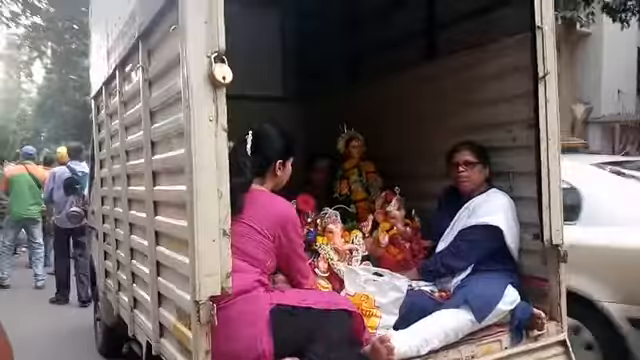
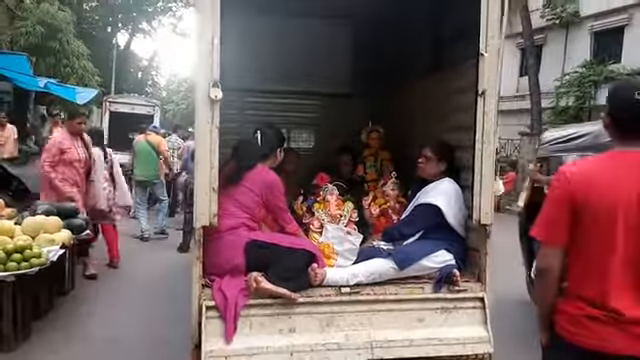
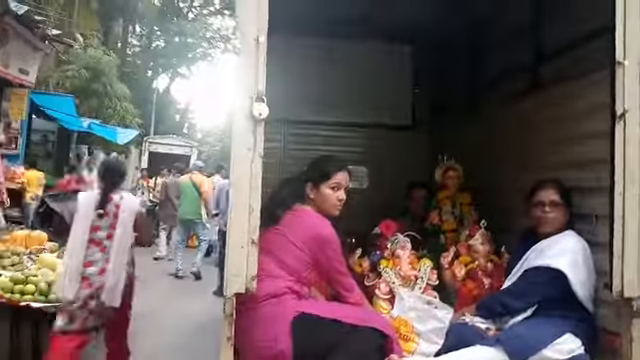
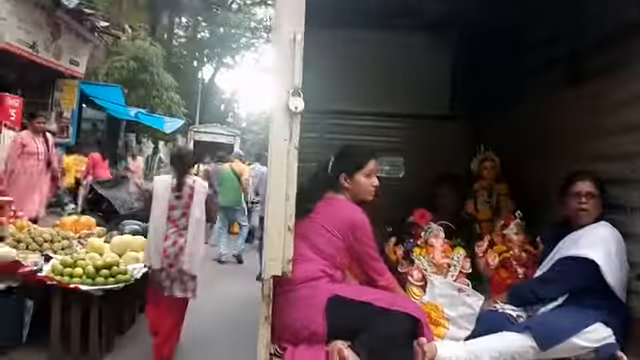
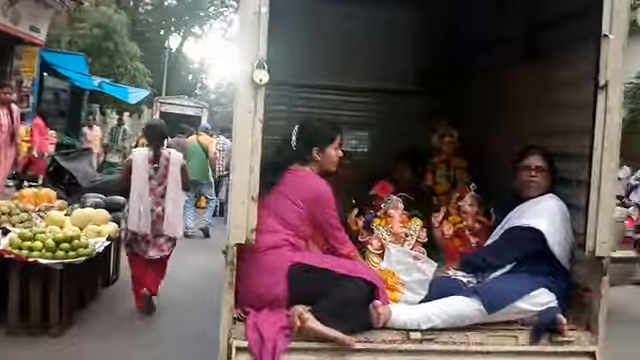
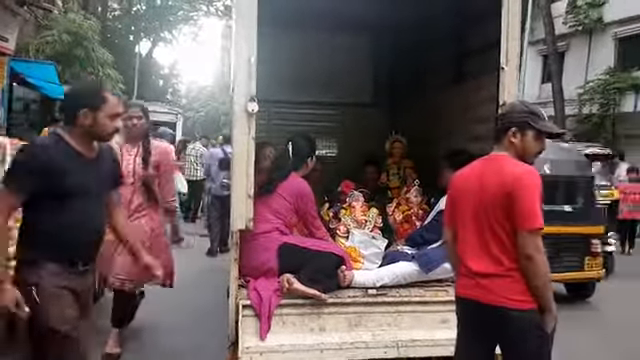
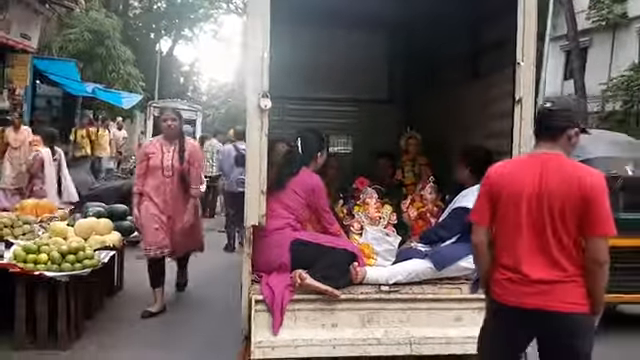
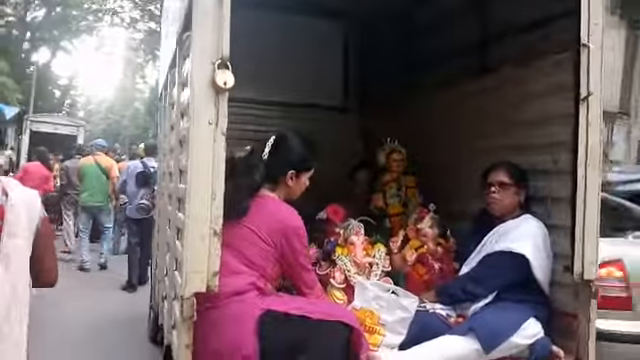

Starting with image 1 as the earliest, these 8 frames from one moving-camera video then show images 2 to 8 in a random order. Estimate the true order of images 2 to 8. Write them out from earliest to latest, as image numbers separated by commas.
8, 3, 4, 5, 2, 7, 6
